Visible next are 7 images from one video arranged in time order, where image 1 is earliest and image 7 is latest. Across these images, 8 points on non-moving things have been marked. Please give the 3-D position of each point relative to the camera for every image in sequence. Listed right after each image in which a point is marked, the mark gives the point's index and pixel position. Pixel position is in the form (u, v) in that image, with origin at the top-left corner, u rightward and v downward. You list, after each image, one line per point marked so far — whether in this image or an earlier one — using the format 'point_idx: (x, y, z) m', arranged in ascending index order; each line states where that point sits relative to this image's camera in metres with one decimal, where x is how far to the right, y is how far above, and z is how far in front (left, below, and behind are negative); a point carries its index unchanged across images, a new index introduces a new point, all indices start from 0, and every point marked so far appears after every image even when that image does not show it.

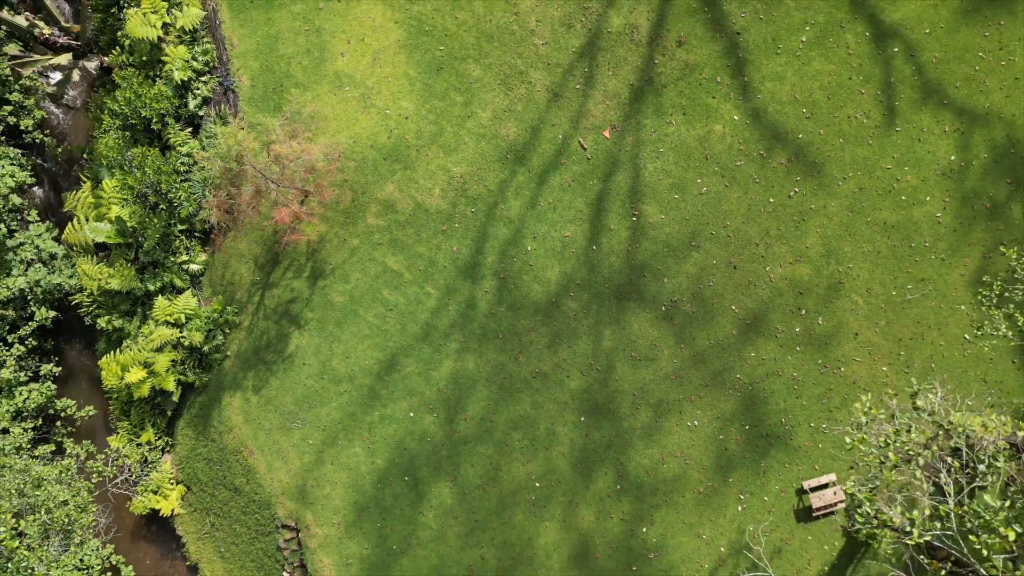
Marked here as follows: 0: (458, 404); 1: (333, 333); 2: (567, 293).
0: (-0.8, -1.8, +10.5) m
1: (-2.8, -0.7, +10.7) m
2: (+0.8, -0.1, +10.5) m
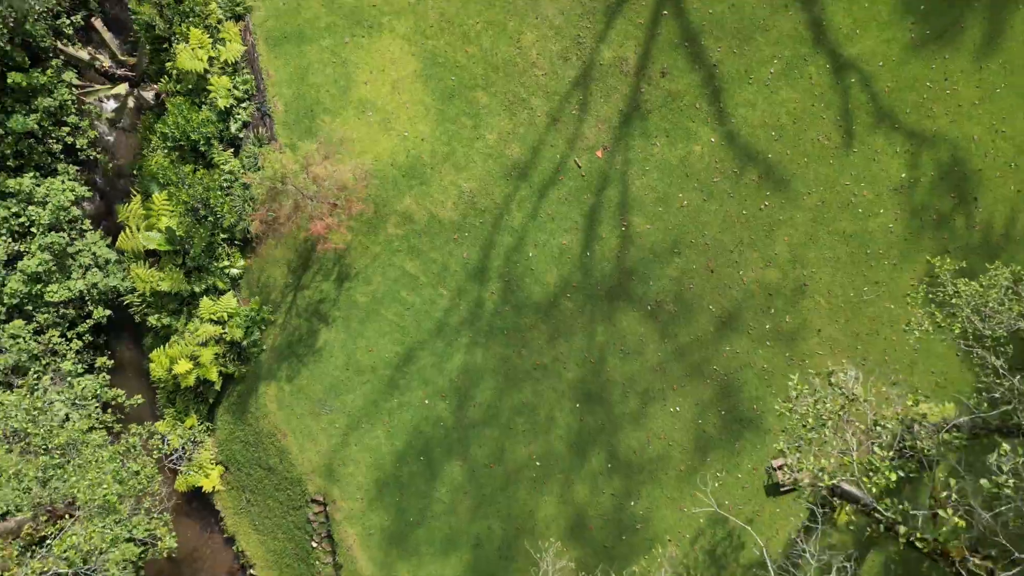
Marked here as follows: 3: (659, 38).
0: (-0.8, -1.8, +11.9) m
1: (-2.7, -0.7, +12.1) m
2: (+0.9, -0.1, +11.8) m
3: (+2.5, +4.3, +11.8) m
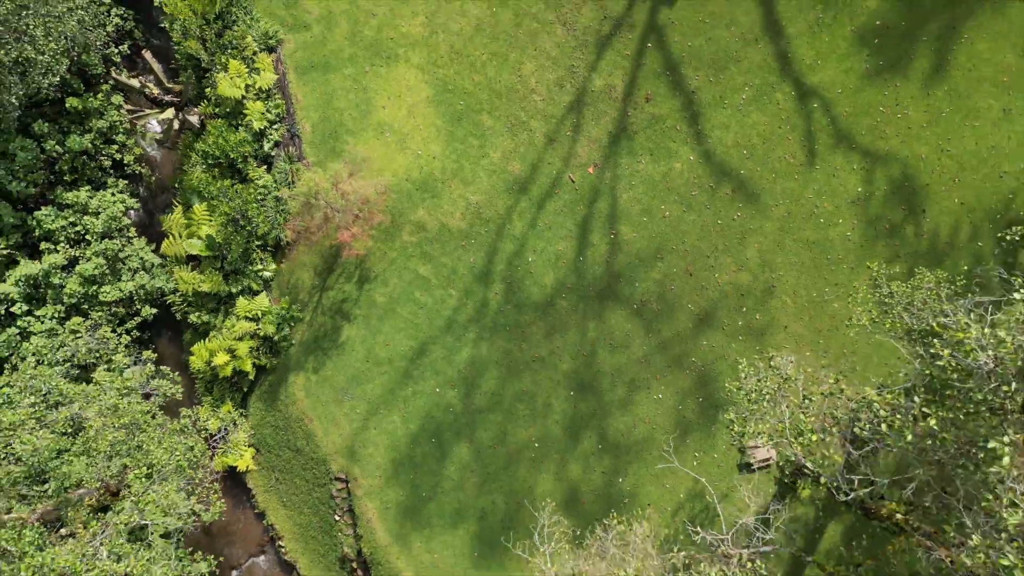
0: (-0.8, -1.8, +13.4) m
1: (-2.7, -0.7, +13.6) m
2: (+0.9, -0.1, +13.4) m
3: (+2.6, +4.3, +13.3) m
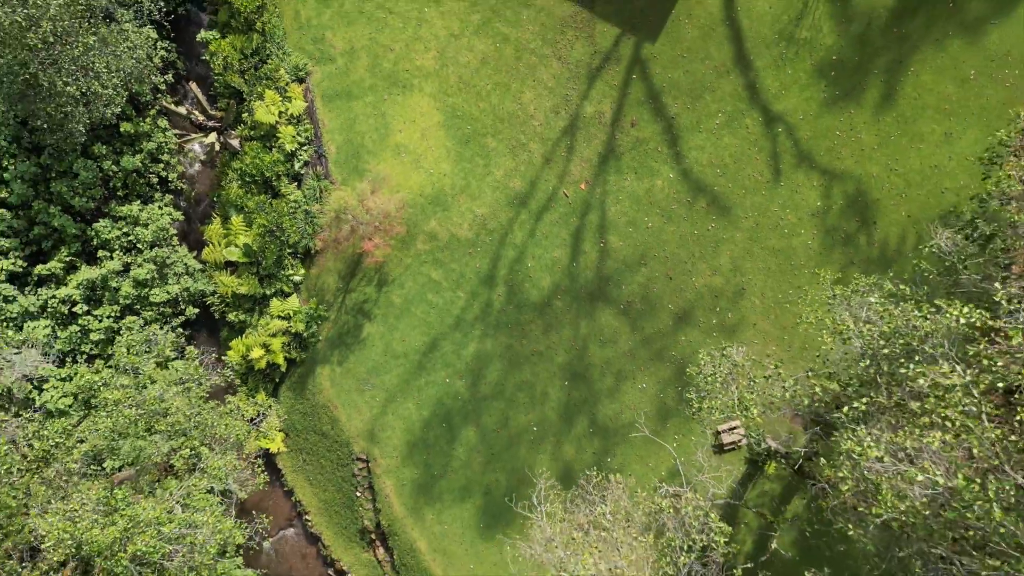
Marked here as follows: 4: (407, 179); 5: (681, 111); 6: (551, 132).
0: (-0.7, -1.9, +15.2) m
1: (-2.7, -0.8, +15.4) m
2: (+1.0, -0.2, +15.1) m
3: (+2.6, +4.2, +15.1) m
4: (-2.4, +2.5, +15.4) m
5: (+3.7, +3.9, +15.0) m
6: (+0.9, +3.5, +15.2) m
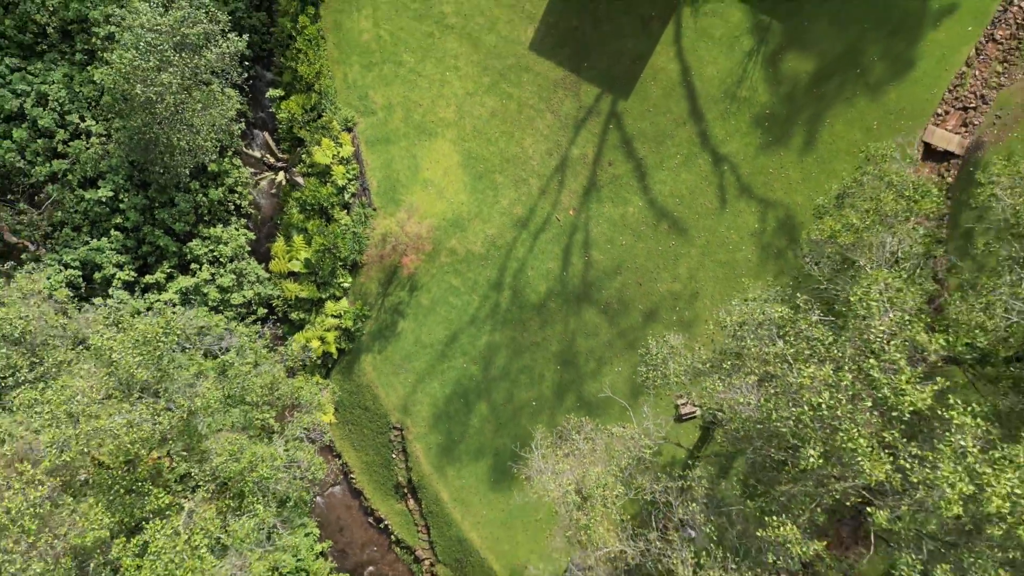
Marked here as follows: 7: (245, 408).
0: (-0.6, -2.0, +19.3) m
1: (-2.6, -0.9, +19.5) m
2: (+1.1, -0.3, +19.2) m
3: (+2.7, +4.1, +19.2) m
4: (-2.3, +2.3, +19.4) m
5: (+3.8, +3.8, +19.1) m
6: (+1.0, +3.3, +19.3) m
7: (-5.1, -2.4, +13.3) m
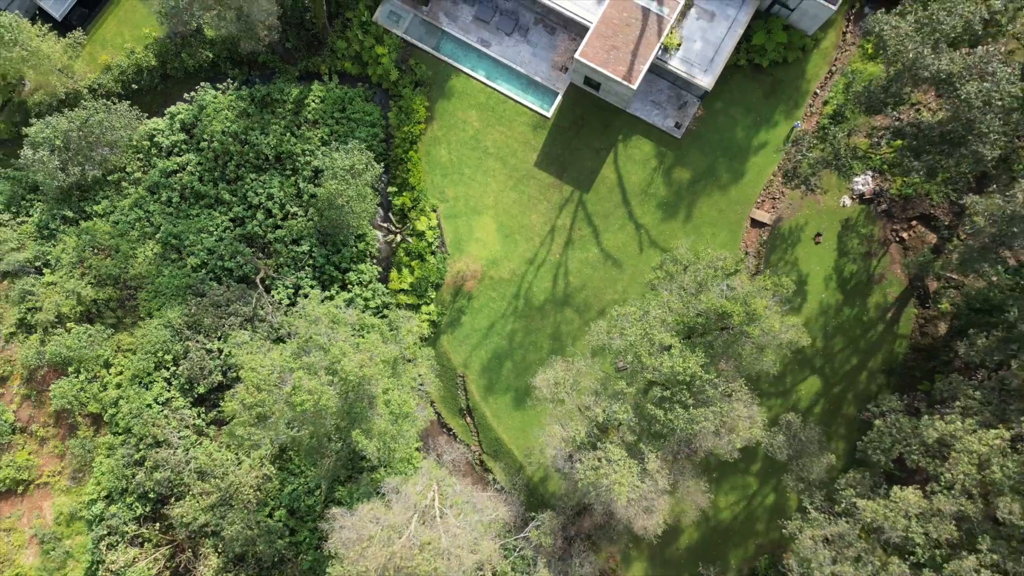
0: (0.0, -2.5, +34.8) m
1: (-1.9, -1.4, +35.0) m
2: (+1.7, -0.8, +34.7) m
3: (+3.3, +3.6, +34.7) m
4: (-1.6, +1.8, +35.0) m
5: (+4.4, +3.3, +34.6) m
6: (+1.6, +2.8, +34.8) m
7: (-4.4, -2.9, +28.8) m
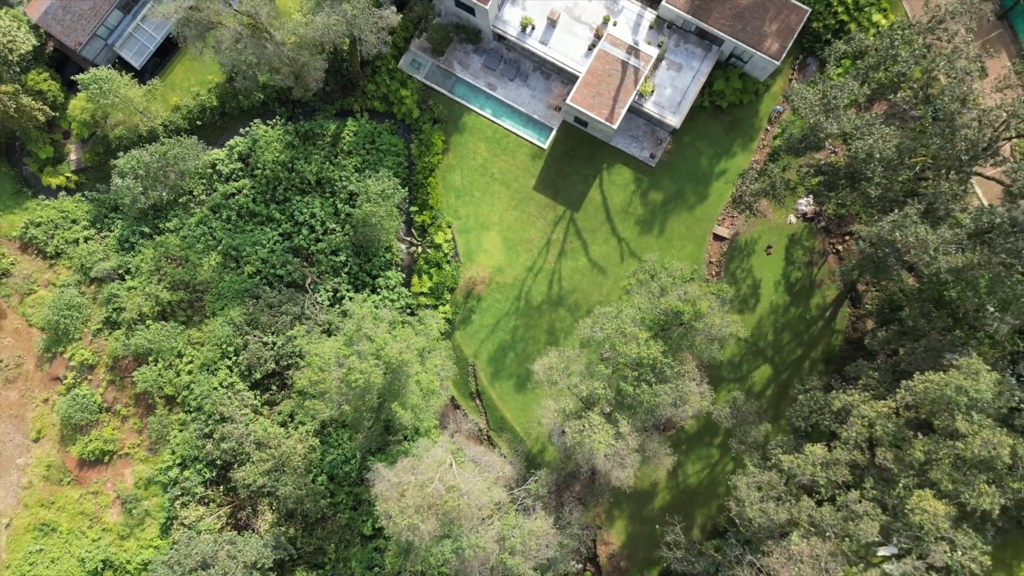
0: (+0.2, -2.7, +41.7) m
1: (-1.8, -1.6, +41.9) m
2: (+1.9, -1.0, +41.6) m
3: (+3.5, +3.4, +41.5) m
4: (-1.5, +1.6, +41.8) m
5: (+4.6, +3.1, +41.4) m
6: (+1.7, +2.6, +41.6) m
7: (-4.3, -3.1, +35.6) m
